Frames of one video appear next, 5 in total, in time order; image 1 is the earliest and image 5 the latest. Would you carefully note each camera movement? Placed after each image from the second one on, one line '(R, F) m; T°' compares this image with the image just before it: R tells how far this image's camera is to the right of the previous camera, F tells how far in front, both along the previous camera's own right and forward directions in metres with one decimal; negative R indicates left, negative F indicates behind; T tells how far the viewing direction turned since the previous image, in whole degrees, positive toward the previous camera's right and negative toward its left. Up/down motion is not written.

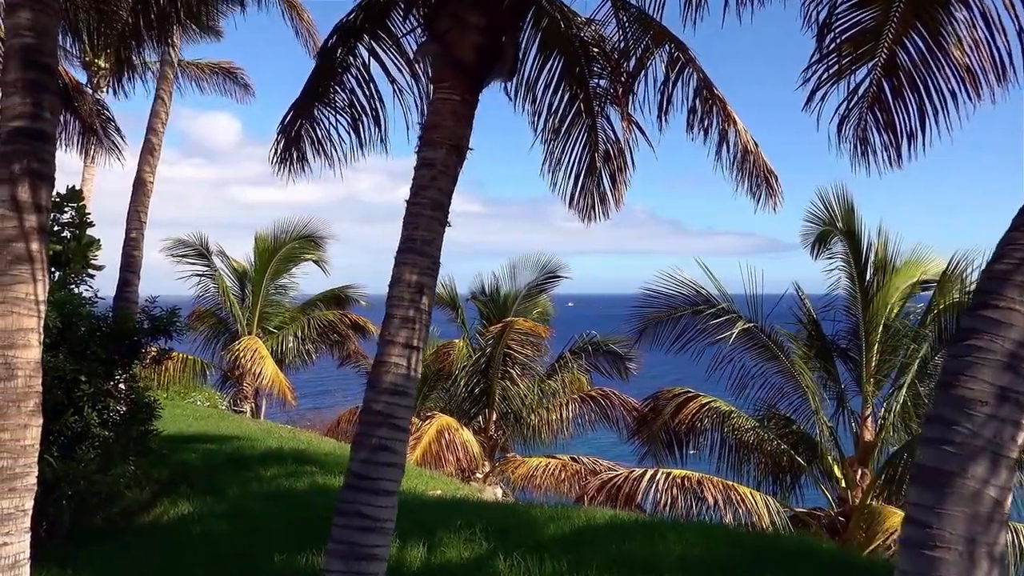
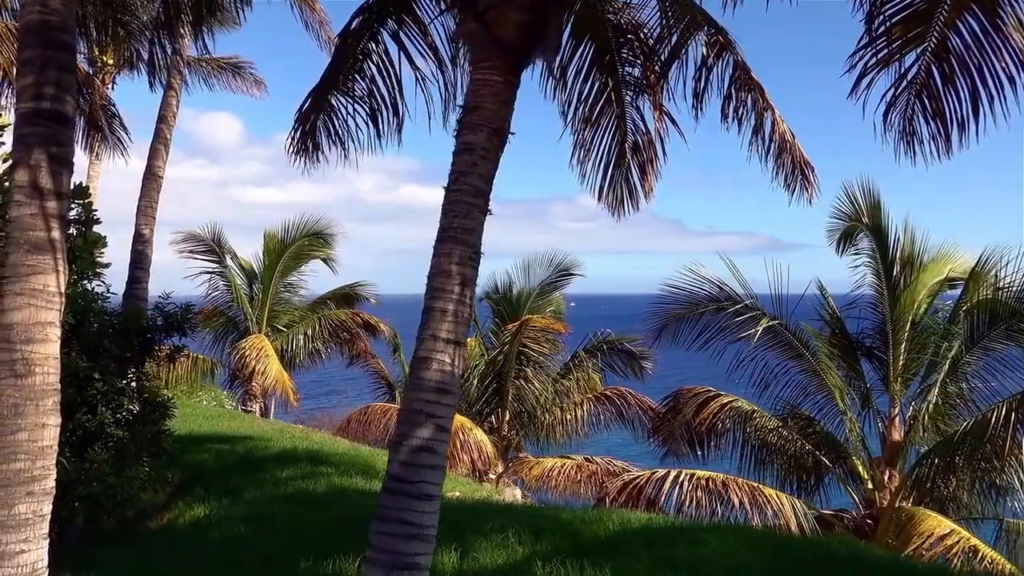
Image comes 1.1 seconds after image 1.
(-0.2, +0.2) m; 0°
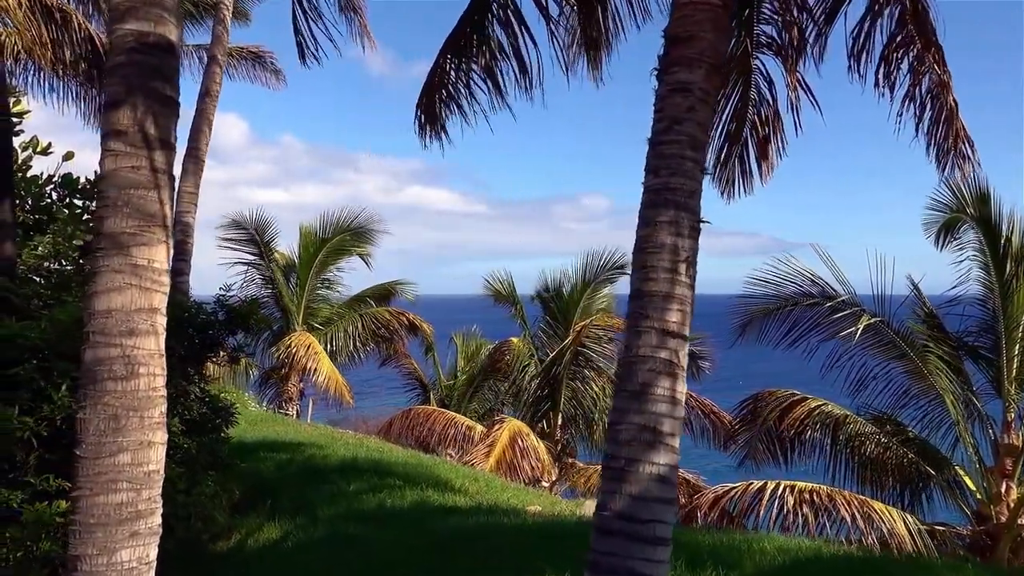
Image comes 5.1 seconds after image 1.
(-0.8, +0.8) m; 0°
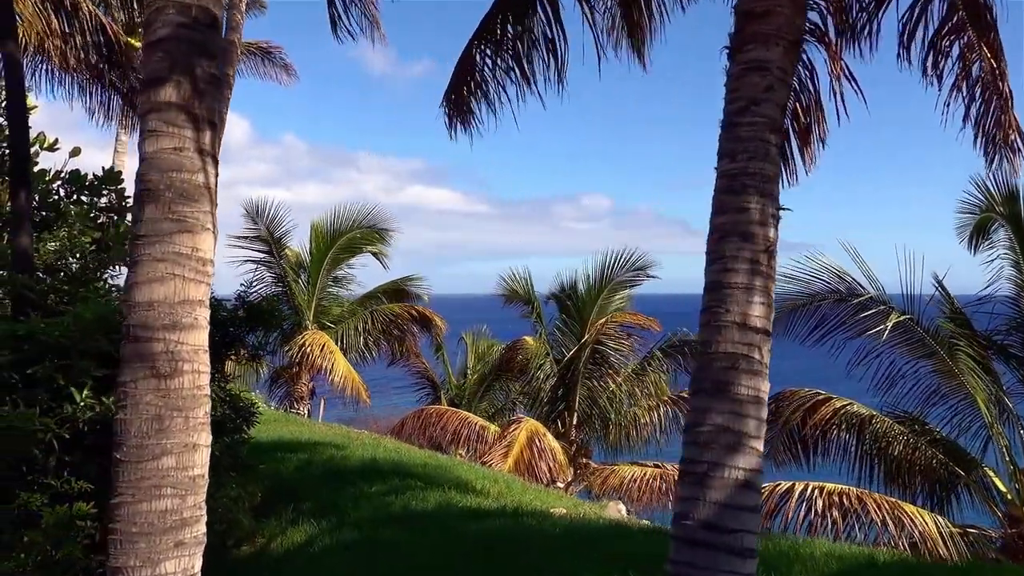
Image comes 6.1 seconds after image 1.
(-0.2, +0.2) m; 0°
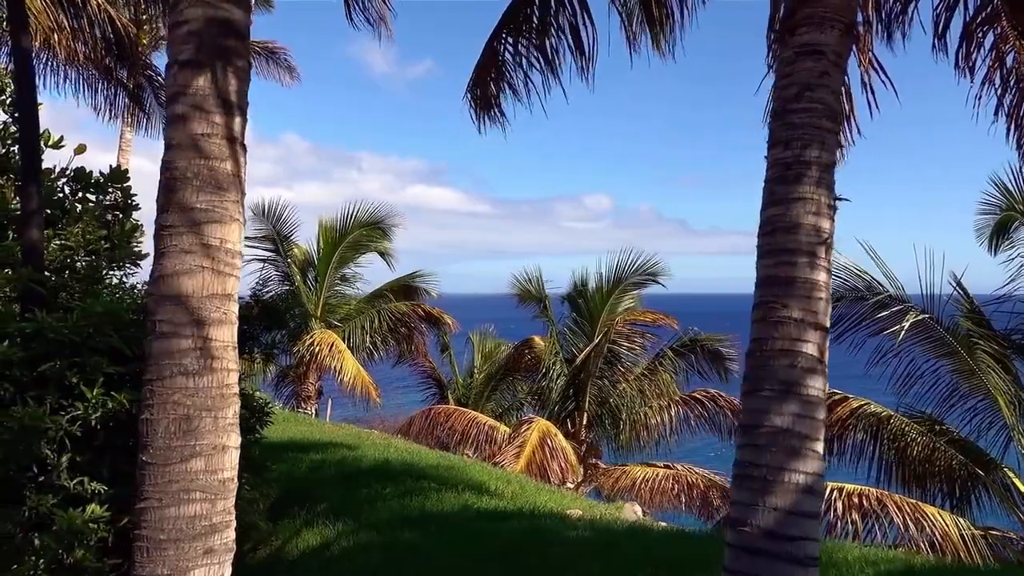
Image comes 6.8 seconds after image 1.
(-0.1, +0.1) m; 0°
